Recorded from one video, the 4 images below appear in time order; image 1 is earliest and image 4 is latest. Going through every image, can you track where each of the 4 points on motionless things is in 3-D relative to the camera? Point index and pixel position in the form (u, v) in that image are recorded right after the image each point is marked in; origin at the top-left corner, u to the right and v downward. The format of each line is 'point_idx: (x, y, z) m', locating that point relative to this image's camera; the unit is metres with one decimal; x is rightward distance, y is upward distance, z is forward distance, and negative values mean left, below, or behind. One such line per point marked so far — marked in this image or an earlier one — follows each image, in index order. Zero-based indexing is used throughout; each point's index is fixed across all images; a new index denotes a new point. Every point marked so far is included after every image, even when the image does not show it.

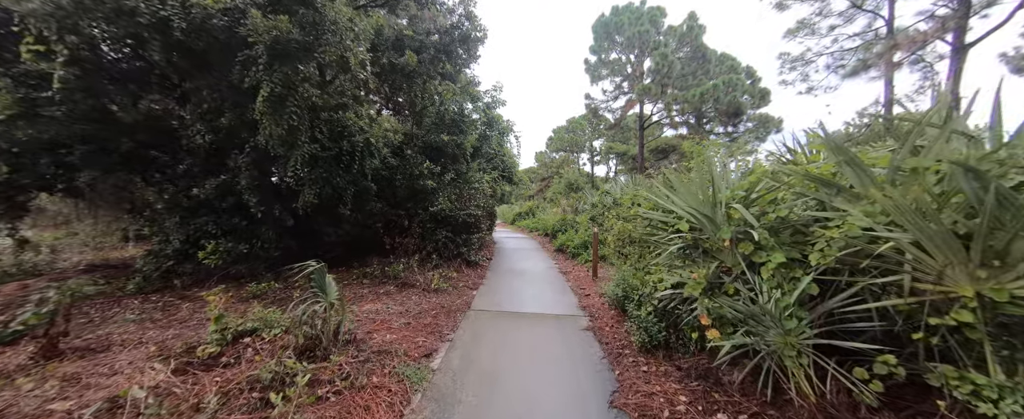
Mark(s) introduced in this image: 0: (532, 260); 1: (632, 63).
0: (+0.6, -1.4, +8.1) m
1: (+8.1, +10.0, +20.0) m
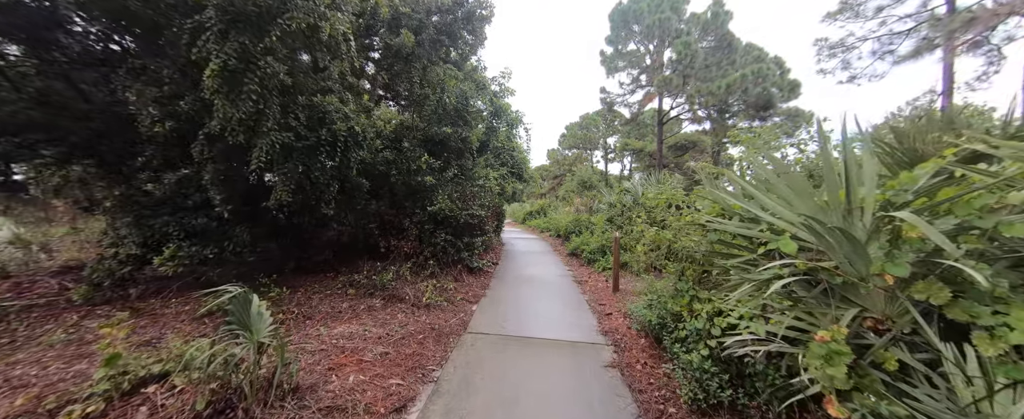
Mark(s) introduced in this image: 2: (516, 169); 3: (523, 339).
0: (+0.8, -1.4, +7.3) m
1: (+8.9, +10.0, +18.9) m
2: (+0.1, +1.5, +10.6) m
3: (+0.1, -1.5, +3.4) m
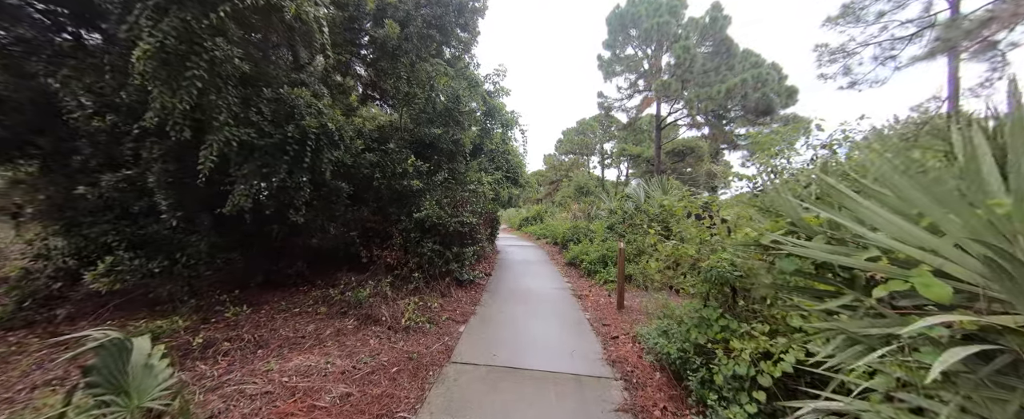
0: (+0.6, -1.5, +6.8) m
1: (+8.6, +9.6, +18.7) m
2: (0.0, +1.3, +10.2) m
3: (0.0, -1.6, +2.8) m
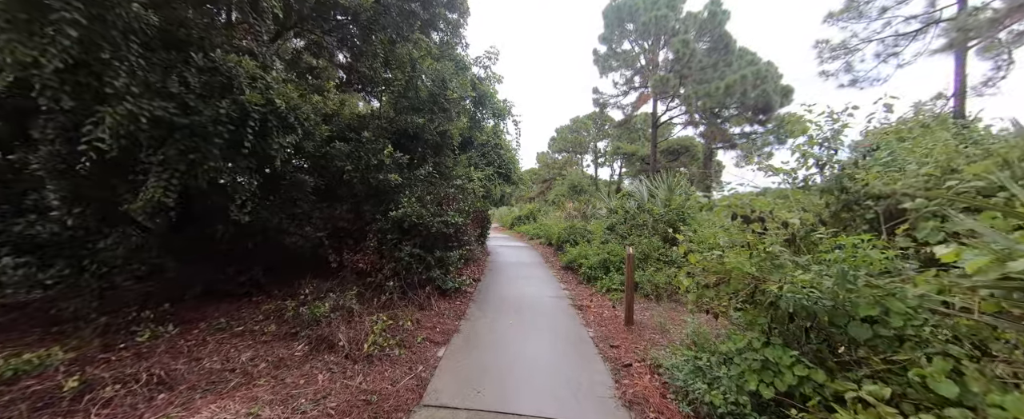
0: (+0.5, -1.5, +6.2) m
1: (+8.2, +9.6, +18.2) m
2: (-0.3, +1.3, +9.5) m
3: (0.0, -1.5, +2.2) m
